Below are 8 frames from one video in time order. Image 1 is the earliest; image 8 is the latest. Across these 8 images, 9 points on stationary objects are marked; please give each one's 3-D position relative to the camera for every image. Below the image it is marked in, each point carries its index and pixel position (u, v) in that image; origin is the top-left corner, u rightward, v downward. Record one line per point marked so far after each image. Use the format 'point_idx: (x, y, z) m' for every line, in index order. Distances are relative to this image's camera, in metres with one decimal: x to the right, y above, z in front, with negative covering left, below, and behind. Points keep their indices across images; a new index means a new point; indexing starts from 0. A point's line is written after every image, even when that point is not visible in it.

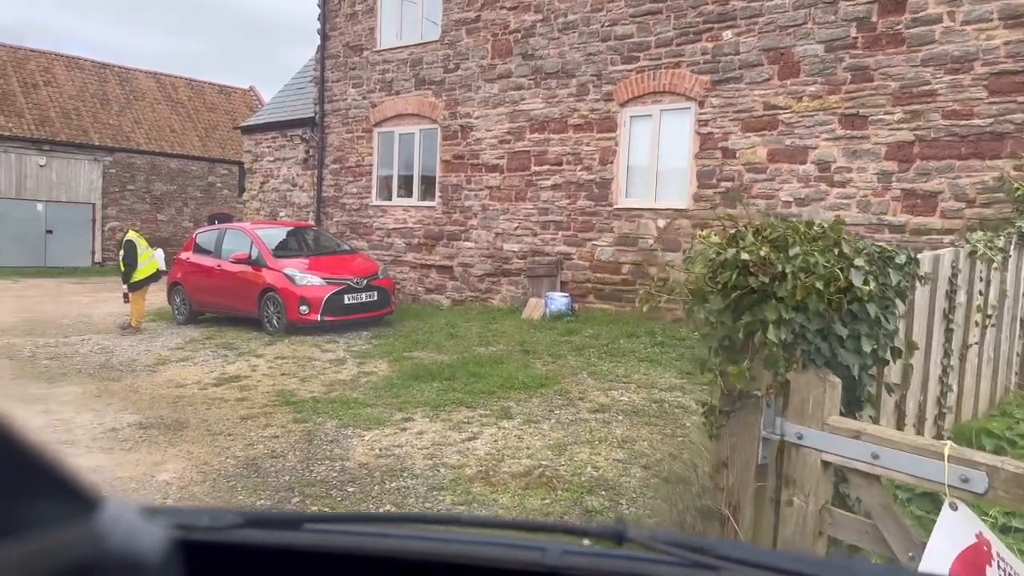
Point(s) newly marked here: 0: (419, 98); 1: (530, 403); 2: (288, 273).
0: (-1.6, +3.2, +13.5) m
1: (+0.1, -1.1, +7.5) m
2: (-3.2, +0.2, +11.4) m
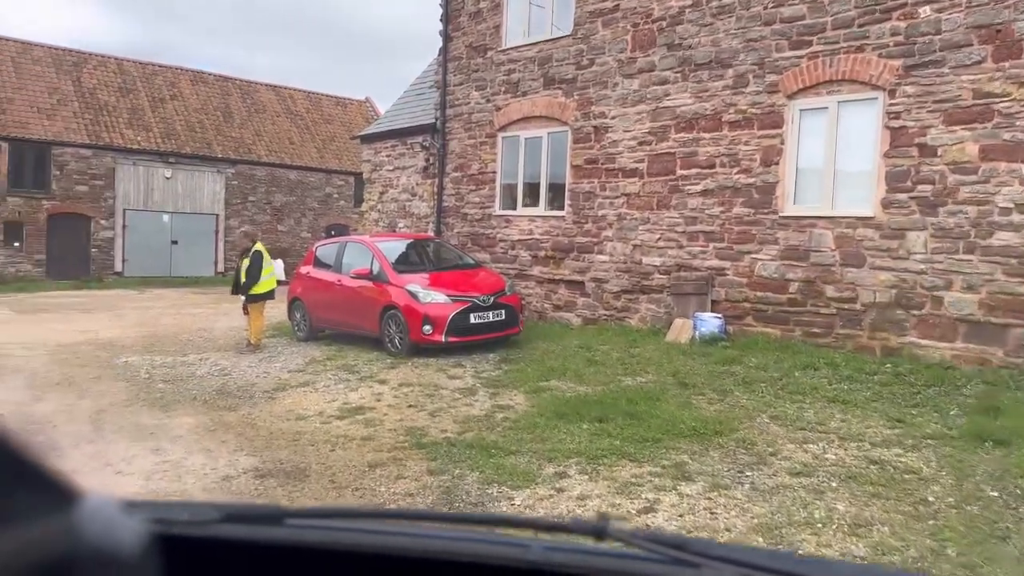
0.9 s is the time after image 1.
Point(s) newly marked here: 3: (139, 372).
0: (+0.5, +2.9, +12.3) m
1: (+1.5, -1.3, +6.1) m
2: (-1.4, 0.0, +10.4) m
3: (-4.7, -1.0, +10.2) m
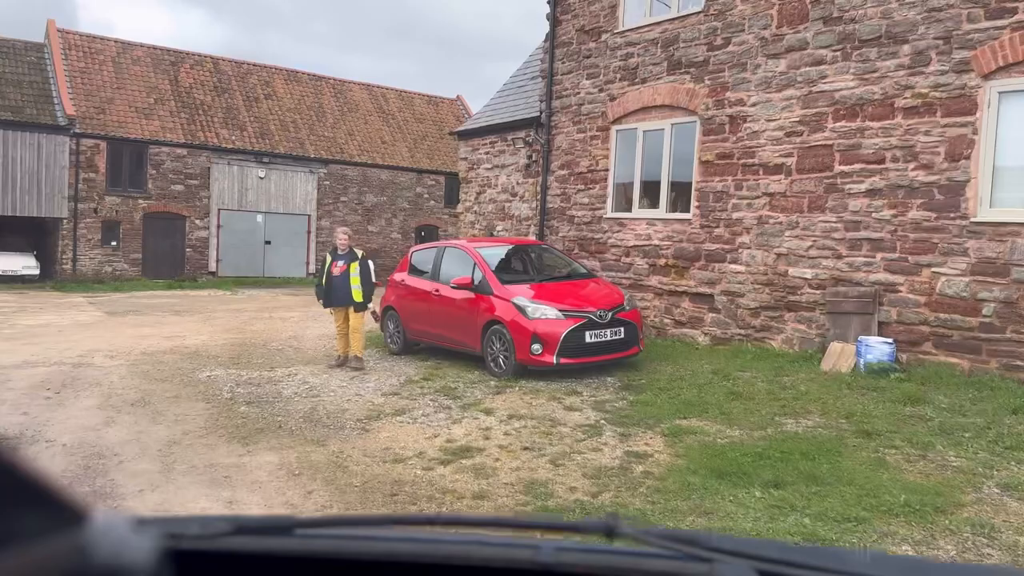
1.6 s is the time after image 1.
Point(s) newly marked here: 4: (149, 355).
0: (+2.2, +2.7, +10.8) m
1: (+2.4, -1.5, +4.5) m
2: (0.0, -0.2, +9.1) m
3: (-3.3, -1.1, +9.2) m
4: (-5.2, -0.9, +11.6) m
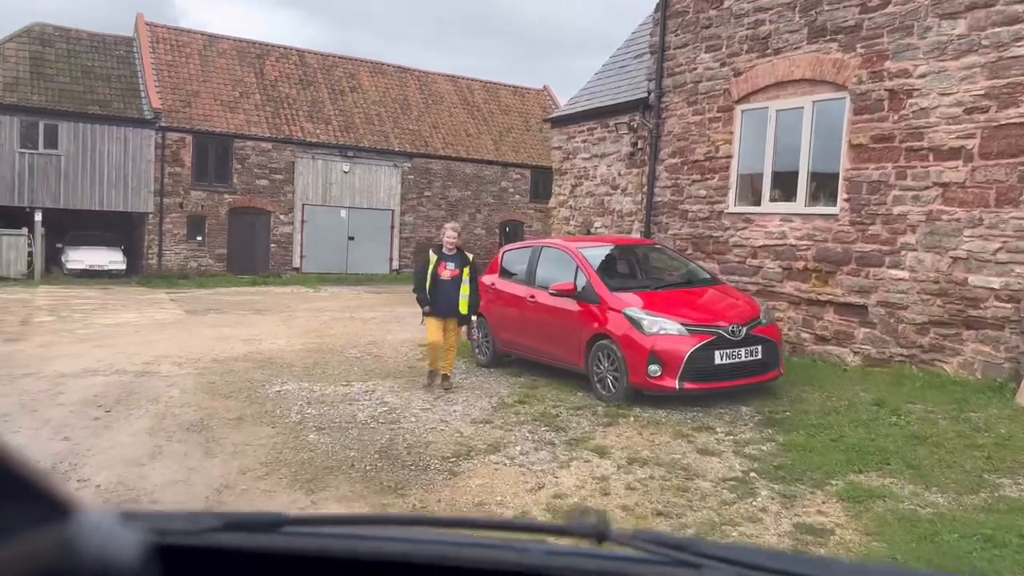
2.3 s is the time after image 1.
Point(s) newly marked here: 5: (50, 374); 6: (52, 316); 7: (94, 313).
0: (+3.4, +2.6, +9.1) m
1: (+3.0, -1.6, +2.8) m
2: (+1.1, -0.2, +7.6) m
3: (-2.2, -1.1, +8.1) m
4: (-3.8, -0.9, +10.6) m
5: (-5.3, -1.0, +9.3) m
6: (-8.7, -0.5, +15.2) m
7: (-8.2, -0.5, +15.7) m
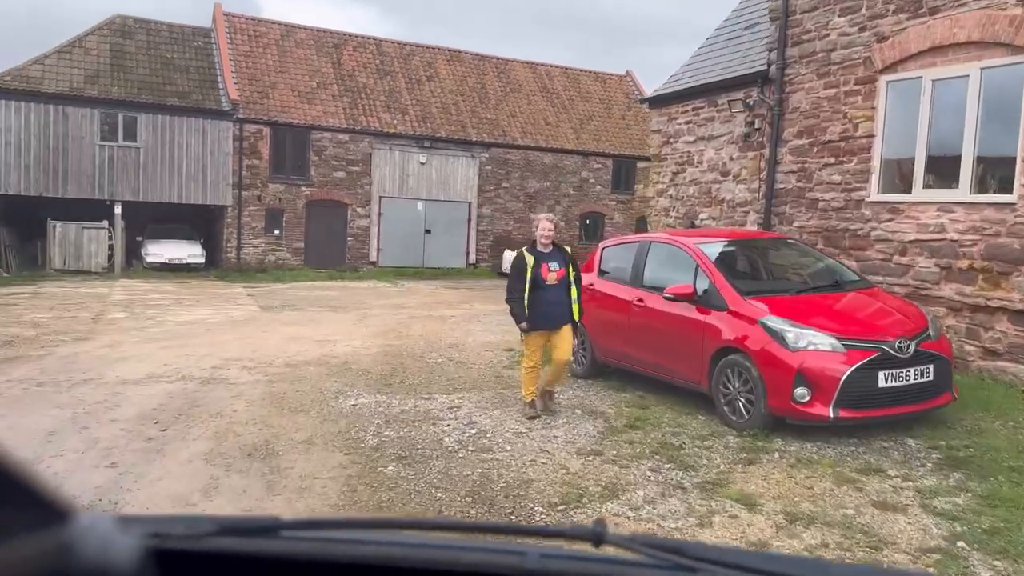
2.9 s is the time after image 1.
0: (+4.4, +2.6, +7.6) m
1: (+3.4, -1.7, +1.4) m
2: (+2.0, -0.3, +6.3) m
3: (-1.3, -1.1, +7.1) m
4: (-2.7, -0.9, +9.7) m
5: (-4.2, -1.0, +8.5) m
6: (-7.0, -0.4, +14.7) m
7: (-6.5, -0.4, +15.2) m
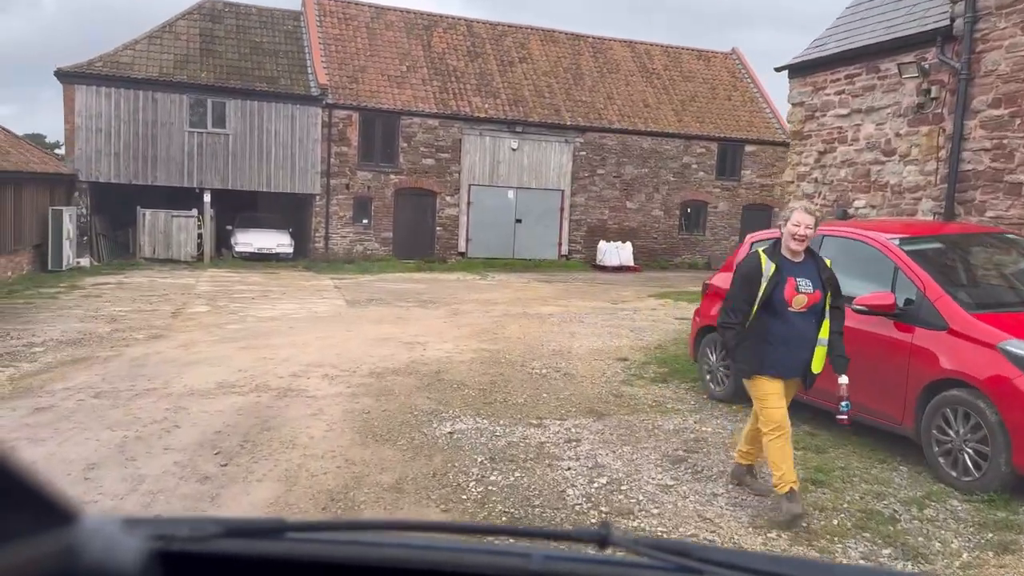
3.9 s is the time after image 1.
0: (+5.5, +2.5, +5.6) m
1: (+3.8, -1.9, -0.4) m
2: (+2.9, -0.4, +4.7) m
3: (-0.3, -1.2, +5.8) m
4: (-1.4, -0.9, +8.6) m
5: (-3.1, -0.9, +7.5) m
6: (-5.3, -0.3, +14.0) m
7: (-4.7, -0.3, +14.4) m
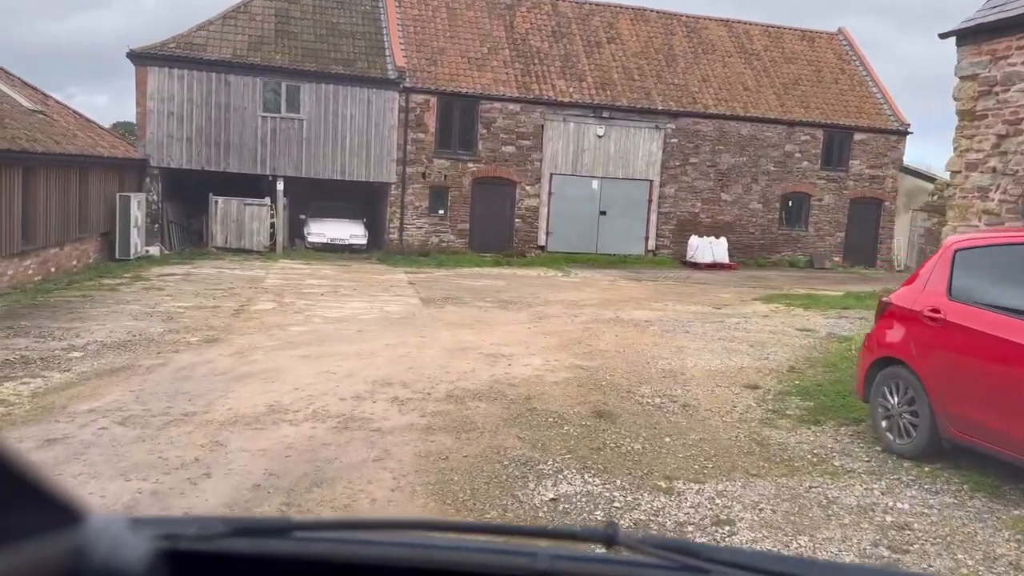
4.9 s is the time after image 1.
0: (+6.2, +2.3, +3.6) m
1: (+3.9, -2.1, -2.2) m
2: (+3.4, -0.6, +2.9) m
3: (+0.4, -1.3, +4.3) m
4: (-0.5, -1.0, +7.2) m
5: (-2.3, -1.0, +6.3) m
6: (-3.8, -0.2, +12.9) m
7: (-3.2, -0.2, +13.3) m
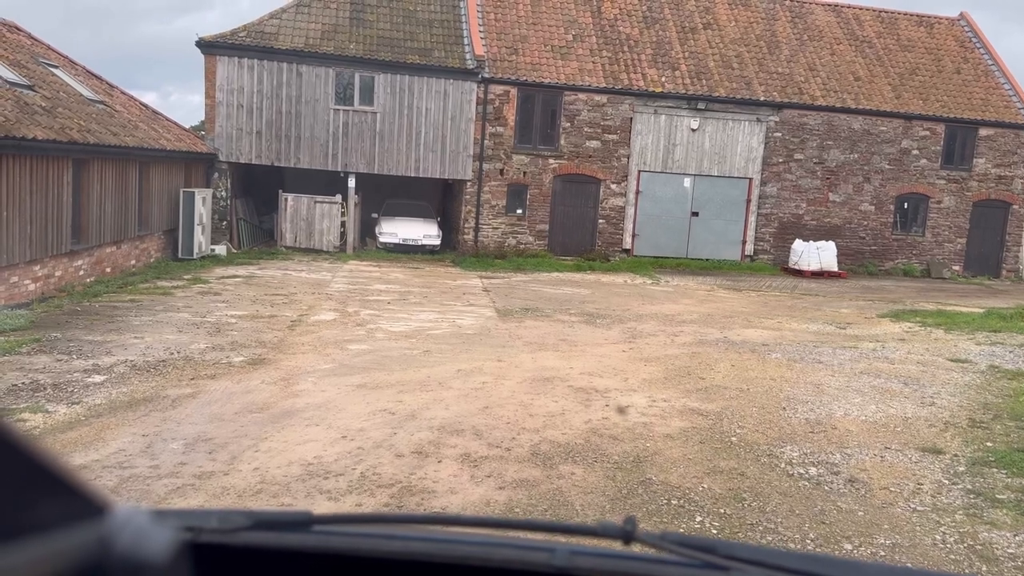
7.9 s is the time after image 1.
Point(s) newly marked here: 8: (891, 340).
0: (+6.6, +1.9, +1.4) m
1: (+3.7, -2.4, -4.1) m
2: (+3.8, -0.8, +1.0) m
3: (+0.8, -1.5, +2.7) m
4: (+0.2, -1.1, +5.6) m
5: (-1.6, -1.1, +4.9) m
6: (-2.5, -0.3, +11.6) m
7: (-1.9, -0.3, +11.9) m
8: (+5.2, -0.7, +11.1) m
